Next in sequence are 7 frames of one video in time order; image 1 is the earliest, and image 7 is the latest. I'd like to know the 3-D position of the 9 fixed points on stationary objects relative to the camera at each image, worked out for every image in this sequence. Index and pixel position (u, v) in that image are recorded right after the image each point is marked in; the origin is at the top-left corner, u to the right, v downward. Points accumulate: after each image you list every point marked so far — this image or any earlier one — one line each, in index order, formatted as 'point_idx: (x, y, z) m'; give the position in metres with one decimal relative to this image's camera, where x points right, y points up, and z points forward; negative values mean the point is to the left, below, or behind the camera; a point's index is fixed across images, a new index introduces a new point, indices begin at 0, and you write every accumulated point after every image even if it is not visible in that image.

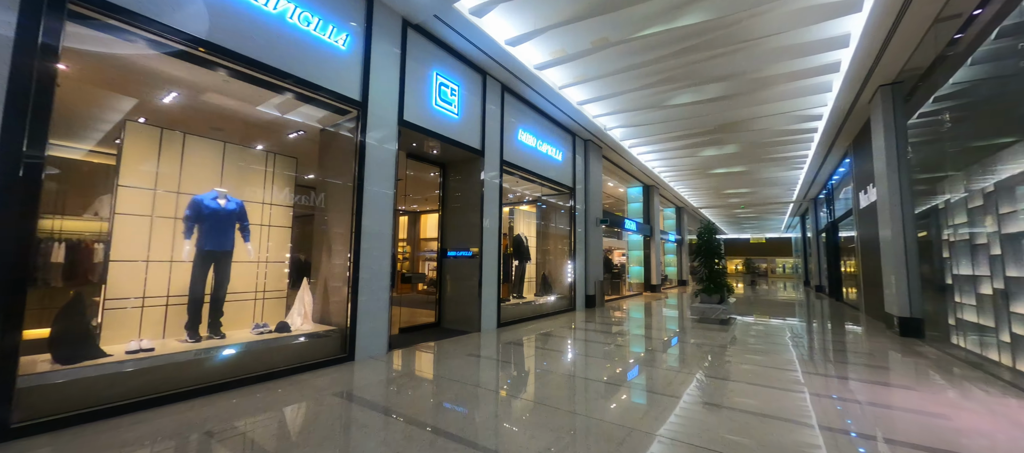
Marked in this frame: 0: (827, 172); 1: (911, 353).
0: (+9.6, +1.7, +10.9) m
1: (+5.5, -1.7, +5.0) m
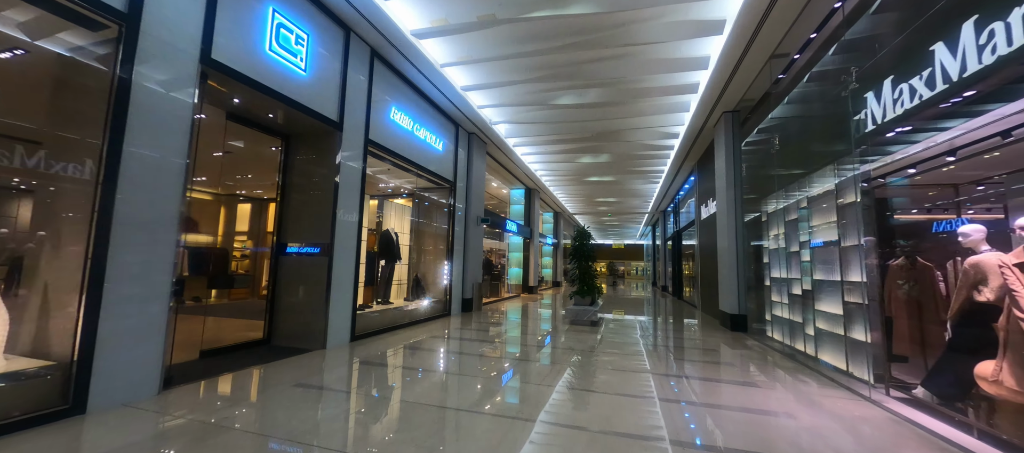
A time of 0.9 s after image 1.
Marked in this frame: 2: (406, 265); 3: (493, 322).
0: (+5.8, +1.4, +12.6) m
1: (+3.6, -1.9, +5.7) m
2: (-2.1, -0.8, +7.2) m
3: (-0.4, -2.0, +7.8) m
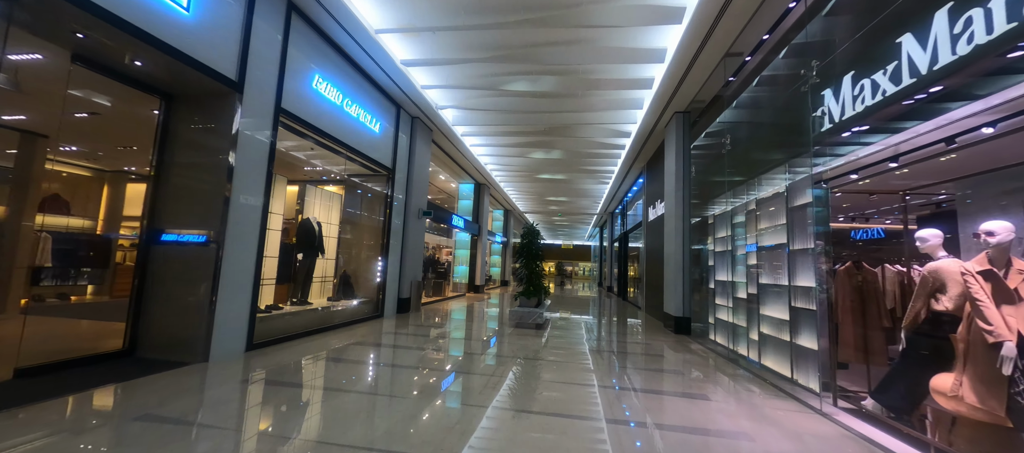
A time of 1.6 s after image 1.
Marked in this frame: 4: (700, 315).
0: (+4.0, +1.4, +12.7) m
1: (+2.7, -1.9, +5.6) m
2: (-3.2, -0.6, +6.3) m
3: (-1.6, -1.9, +7.1) m
4: (+3.2, -1.5, +6.0) m
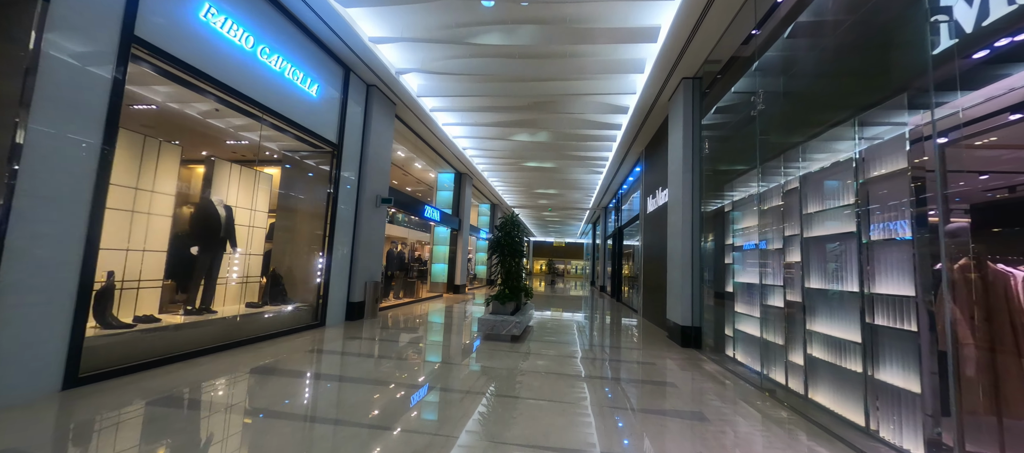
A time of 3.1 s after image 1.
0: (+3.5, +1.5, +11.6) m
1: (+2.3, -1.7, +4.4) m
2: (-3.6, -0.4, +5.0) m
3: (-2.0, -1.7, +5.9) m
4: (+2.7, -1.3, +4.8) m
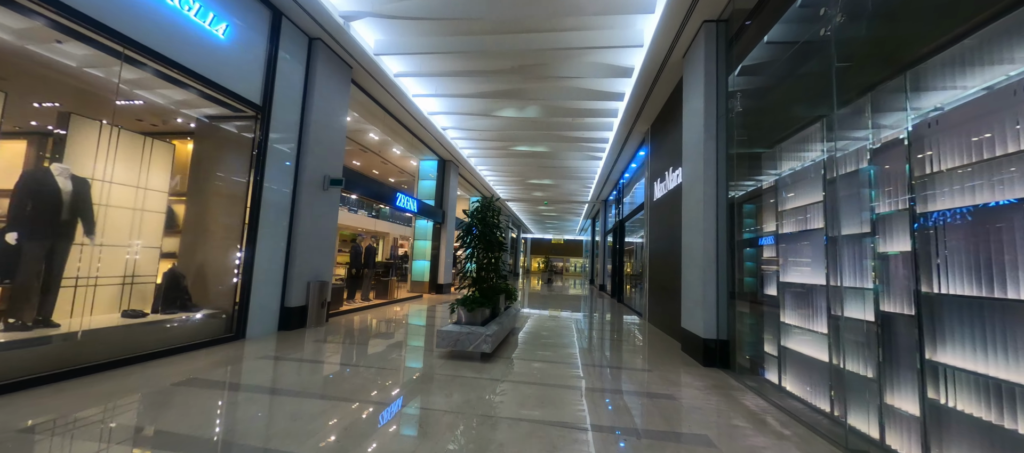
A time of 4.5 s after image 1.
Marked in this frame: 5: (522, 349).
0: (+3.2, +1.8, +10.4) m
1: (+1.9, -1.6, +3.2) m
2: (-3.9, -0.2, +3.8) m
3: (-2.3, -1.5, +4.7) m
4: (+2.4, -1.1, +3.6) m
5: (+0.2, -1.6, +4.8) m
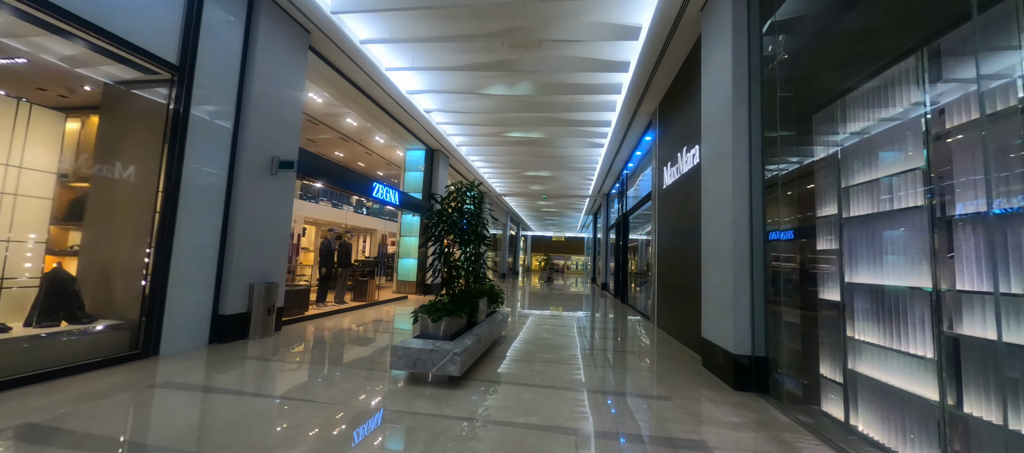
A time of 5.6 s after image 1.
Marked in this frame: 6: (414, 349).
0: (+3.0, +1.9, +9.5) m
1: (+1.7, -1.4, +2.4) m
2: (-4.1, -0.1, +3.0) m
3: (-2.5, -1.4, +3.8) m
4: (+2.2, -1.0, +2.8) m
5: (0.0, -1.5, +3.9) m
6: (-0.8, -1.0, +2.9) m
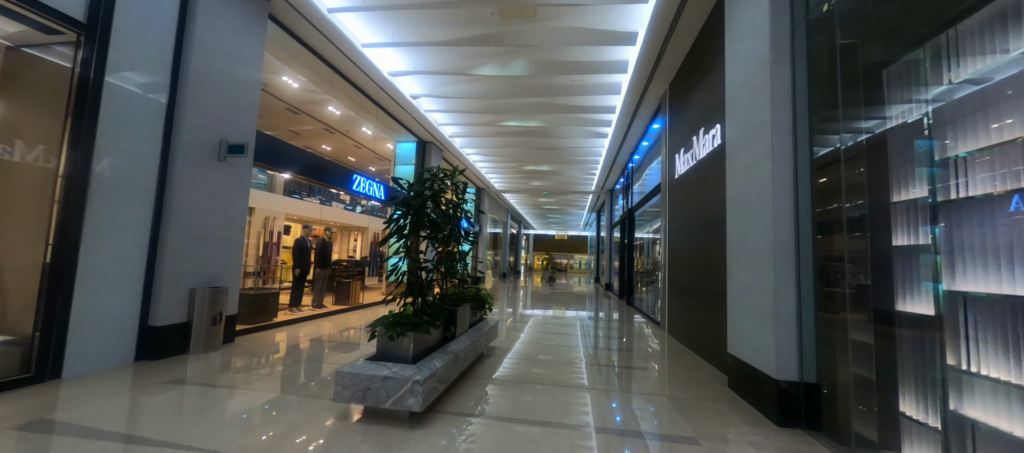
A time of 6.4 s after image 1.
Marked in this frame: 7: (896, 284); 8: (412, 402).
0: (+2.9, +2.0, +8.8) m
1: (+1.6, -1.4, +1.7) m
2: (-4.2, -0.1, +2.4) m
3: (-2.6, -1.4, +3.2) m
4: (+2.1, -0.9, +2.1) m
5: (-0.1, -1.5, +3.3) m
6: (-0.9, -0.9, +2.3) m
7: (+2.1, -0.3, +2.0) m
8: (-0.6, -1.1, +2.3) m
